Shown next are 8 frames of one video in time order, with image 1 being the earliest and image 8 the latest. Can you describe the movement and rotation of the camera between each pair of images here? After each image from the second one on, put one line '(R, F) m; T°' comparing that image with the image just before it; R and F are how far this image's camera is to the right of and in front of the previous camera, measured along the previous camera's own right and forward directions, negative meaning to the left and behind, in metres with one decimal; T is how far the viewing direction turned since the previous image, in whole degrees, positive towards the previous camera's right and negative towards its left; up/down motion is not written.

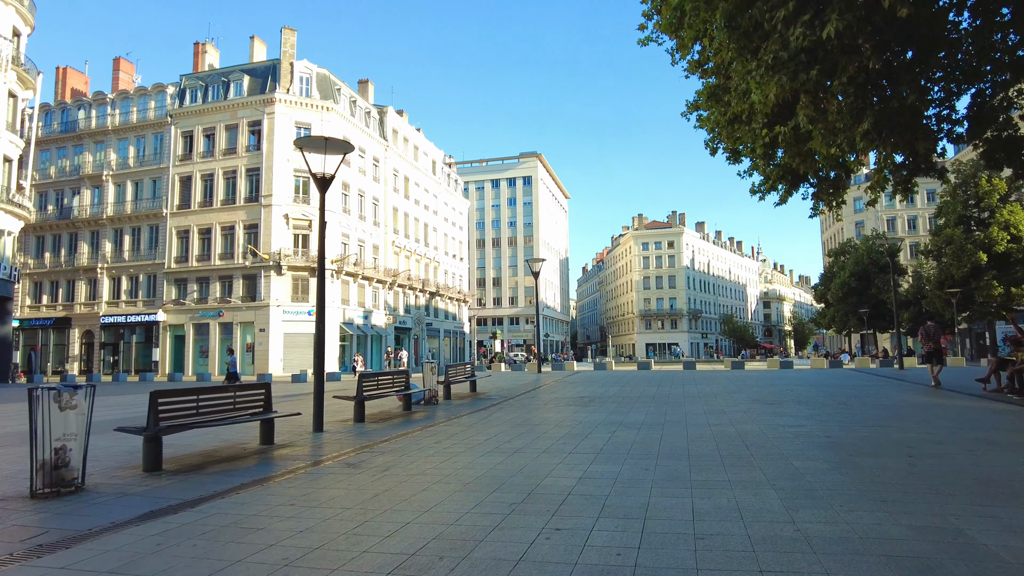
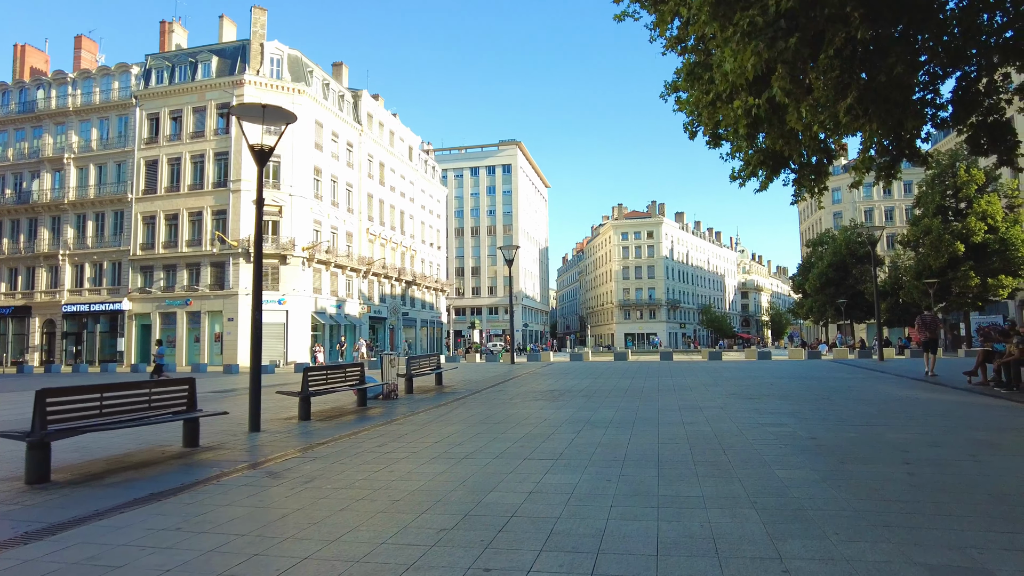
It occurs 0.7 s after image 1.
(+0.4, +0.9) m; +2°
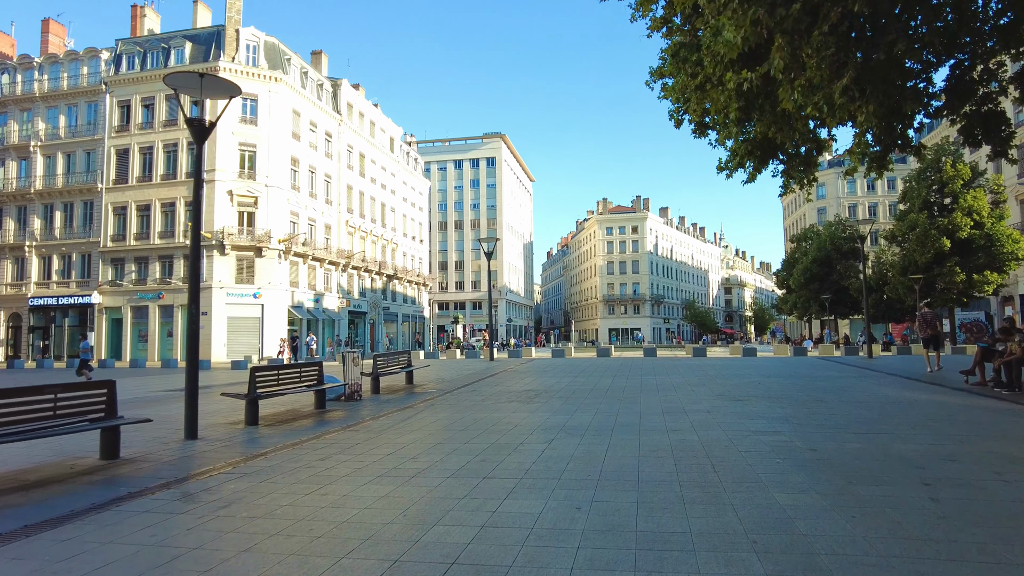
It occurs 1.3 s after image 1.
(+0.3, +0.9) m; +1°
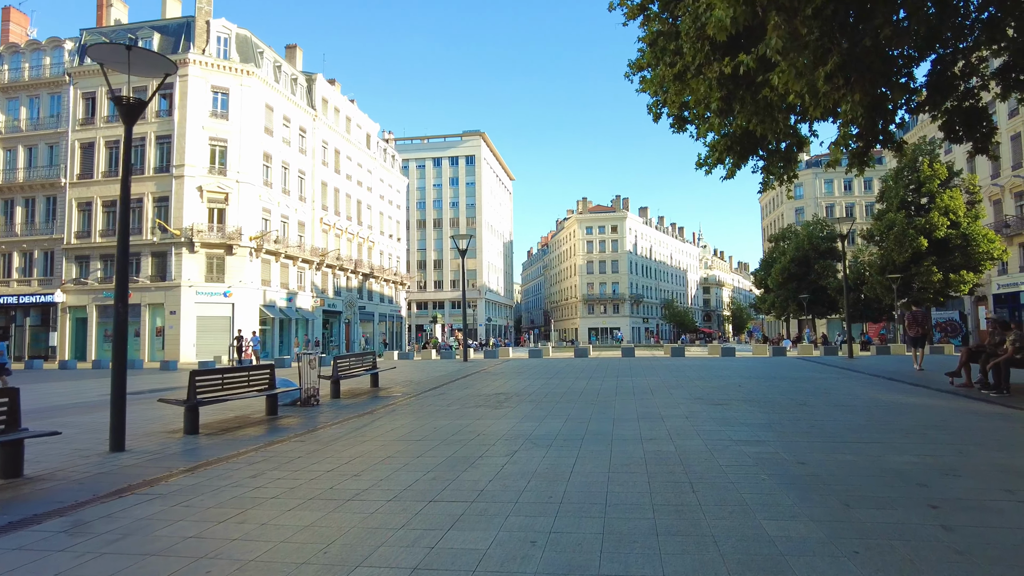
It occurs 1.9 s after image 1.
(+0.2, +0.7) m; +2°
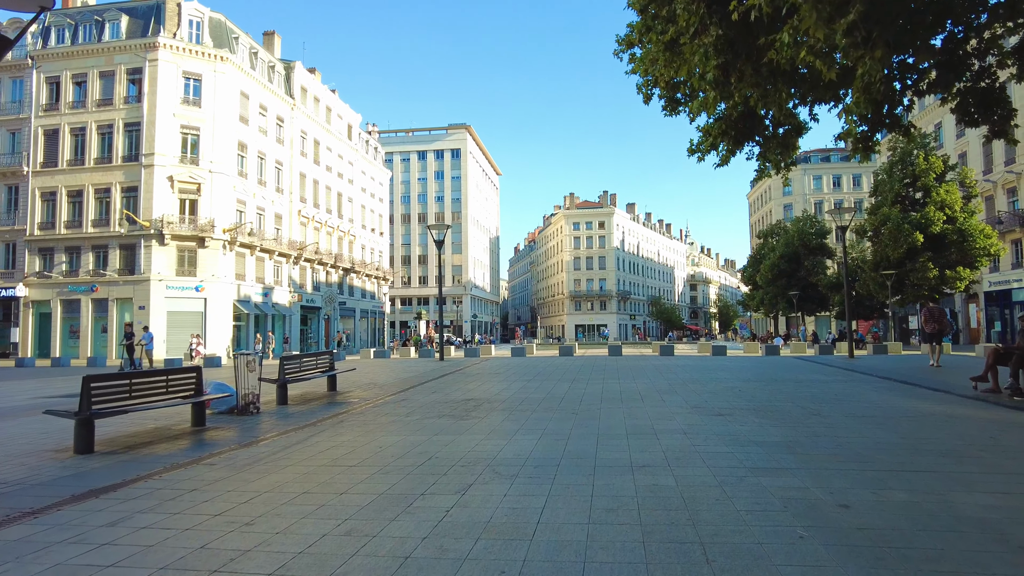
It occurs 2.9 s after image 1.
(+0.3, +1.5) m; +1°
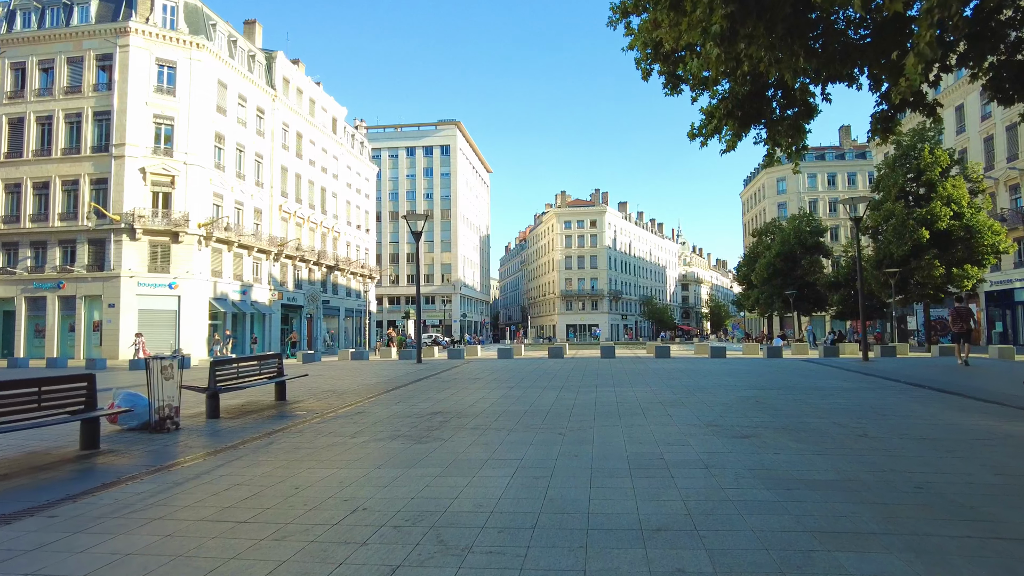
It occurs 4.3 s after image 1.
(+0.2, +1.8) m; +1°
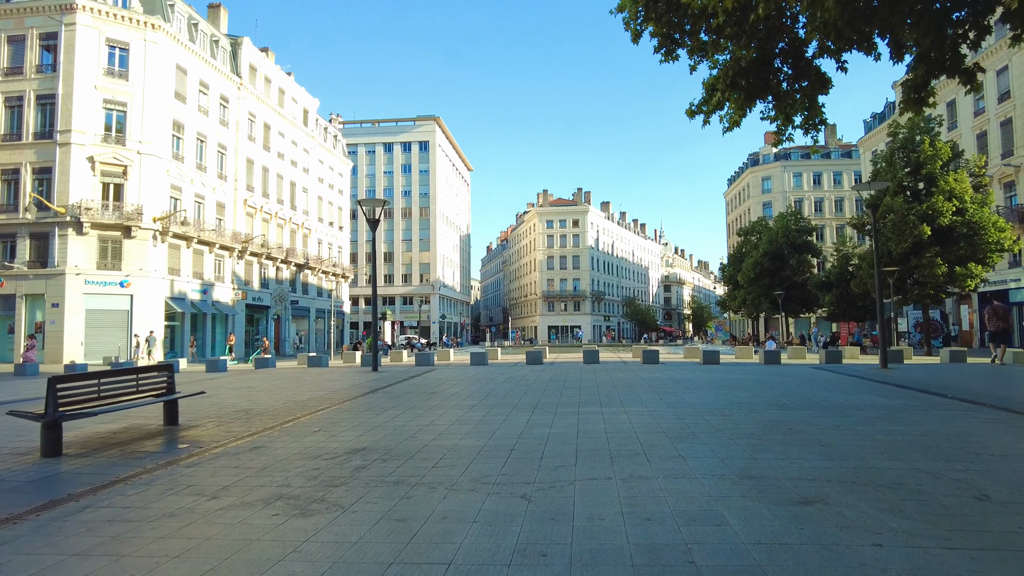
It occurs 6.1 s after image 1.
(+0.3, +2.5) m; +2°
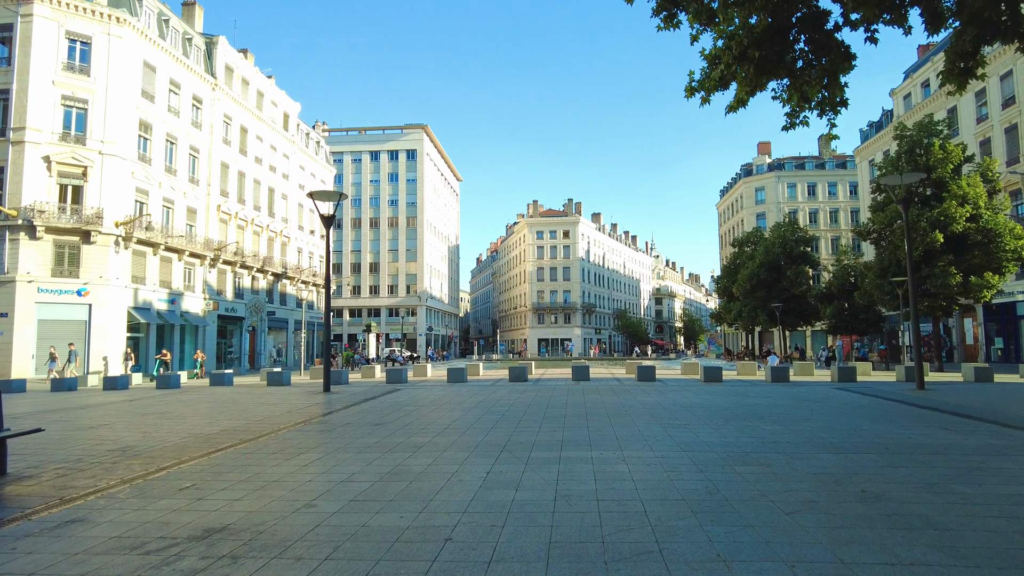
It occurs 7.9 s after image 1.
(+0.4, +2.4) m; +1°
